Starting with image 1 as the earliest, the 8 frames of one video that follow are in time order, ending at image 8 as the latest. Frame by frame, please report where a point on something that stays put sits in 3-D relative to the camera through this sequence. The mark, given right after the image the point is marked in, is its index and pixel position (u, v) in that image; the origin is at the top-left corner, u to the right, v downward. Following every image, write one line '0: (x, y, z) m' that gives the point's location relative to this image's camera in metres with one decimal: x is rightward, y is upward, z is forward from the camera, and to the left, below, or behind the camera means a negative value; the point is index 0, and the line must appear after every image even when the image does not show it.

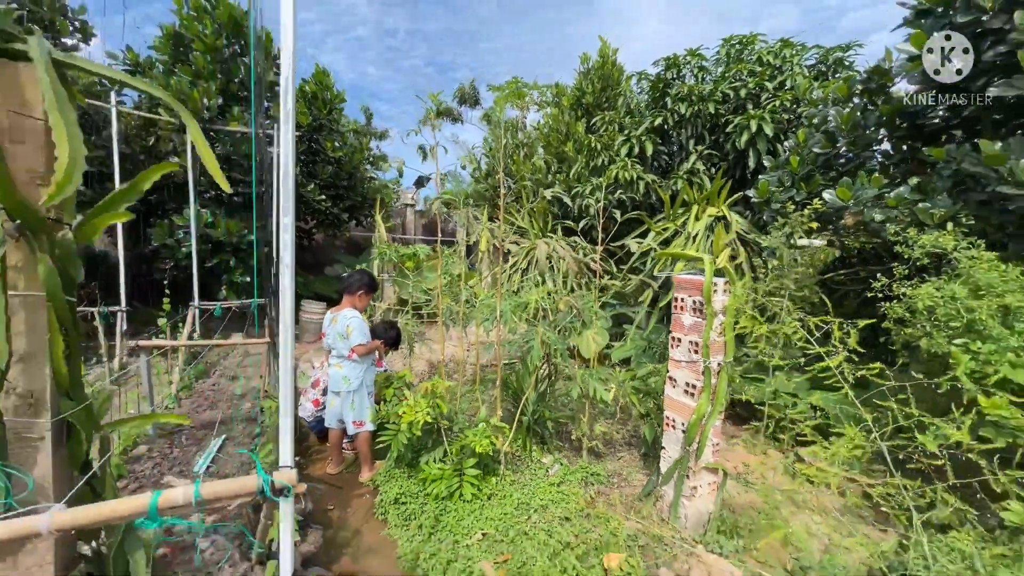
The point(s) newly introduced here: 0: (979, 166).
0: (+2.4, +0.6, +2.3) m
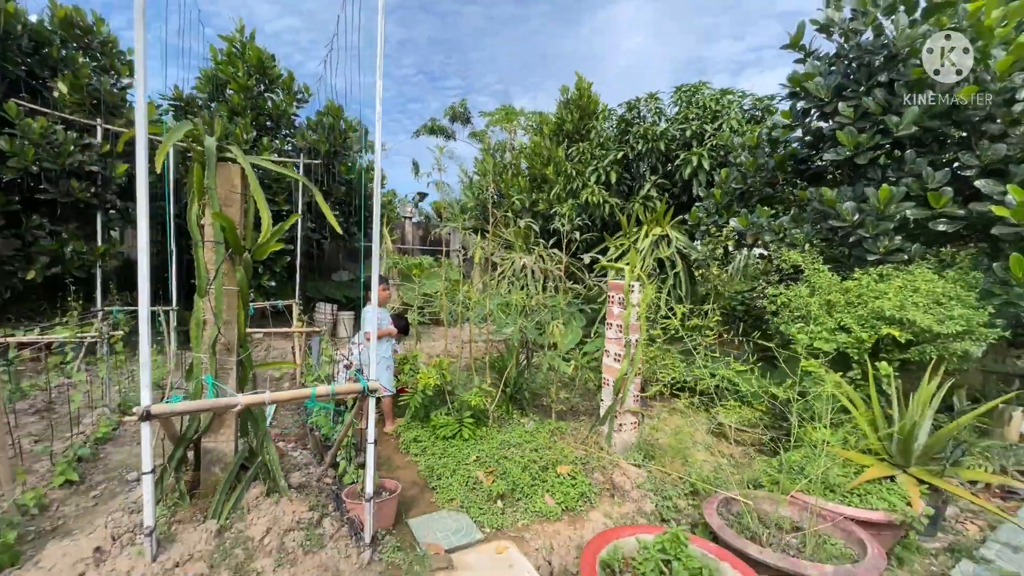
0: (+2.3, +0.6, +3.2) m
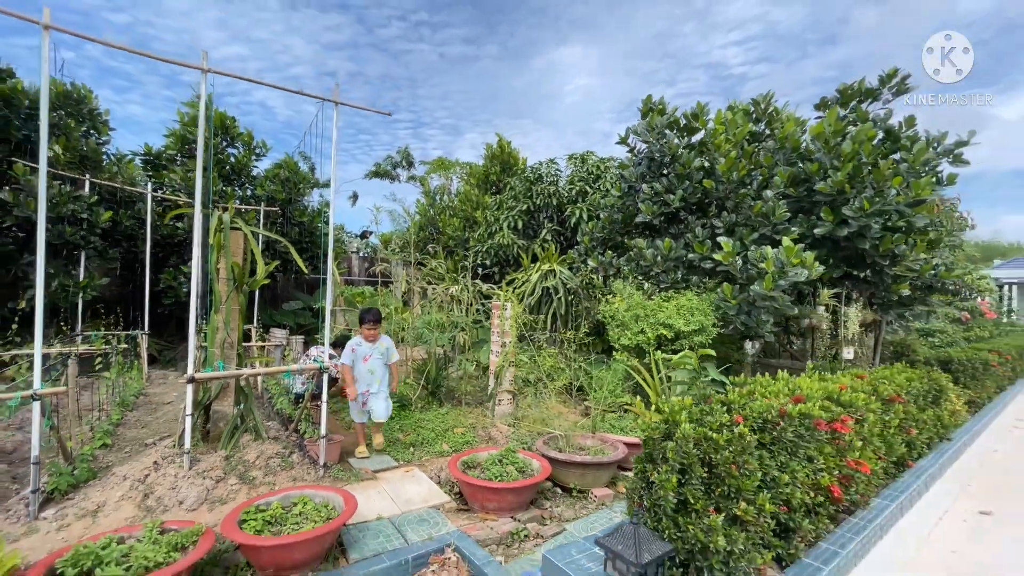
0: (+1.4, +0.4, +4.8) m
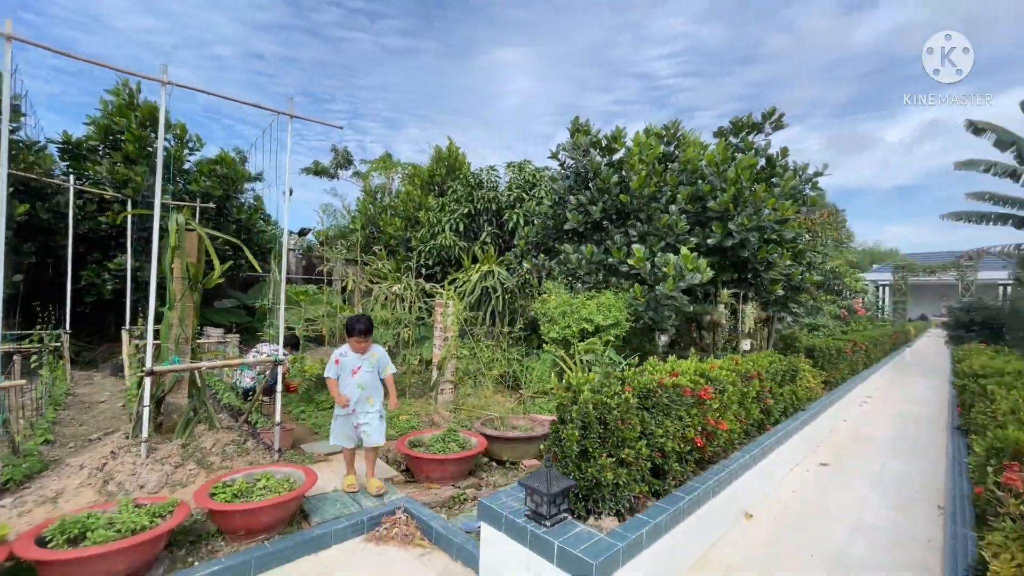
0: (+0.7, +0.4, +5.5) m
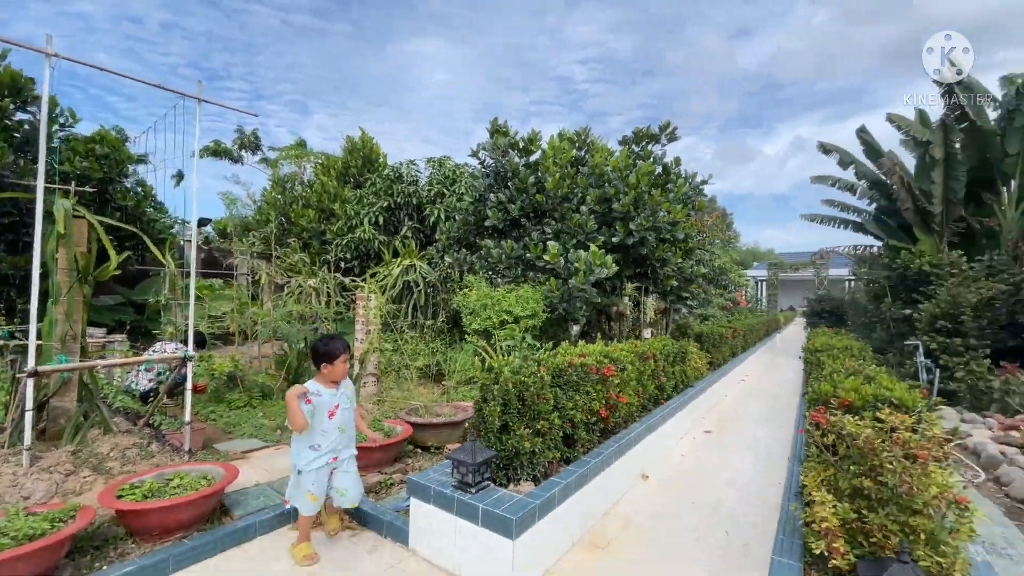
0: (-0.3, +0.5, +5.7) m
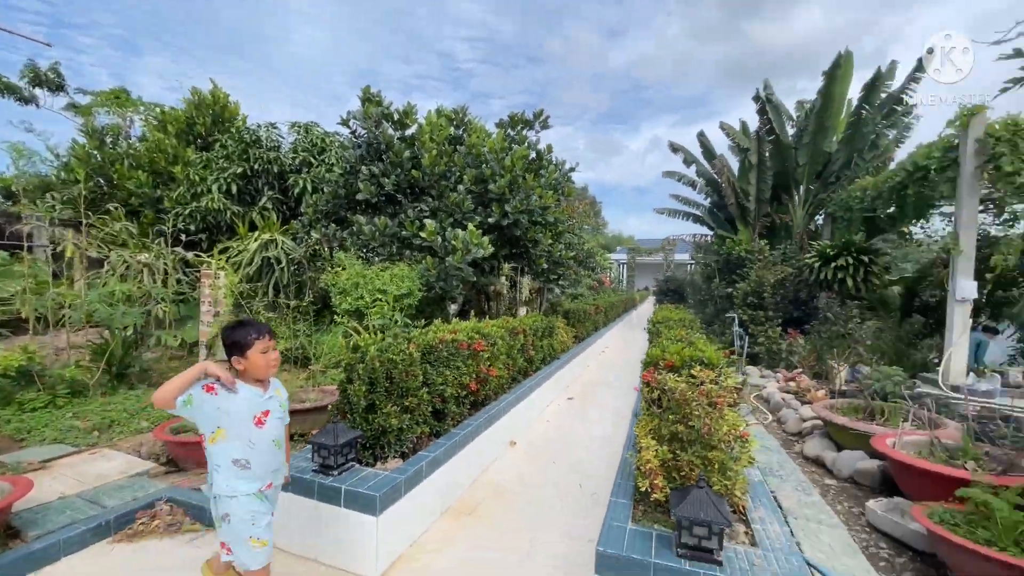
0: (-1.9, +0.8, +5.4) m
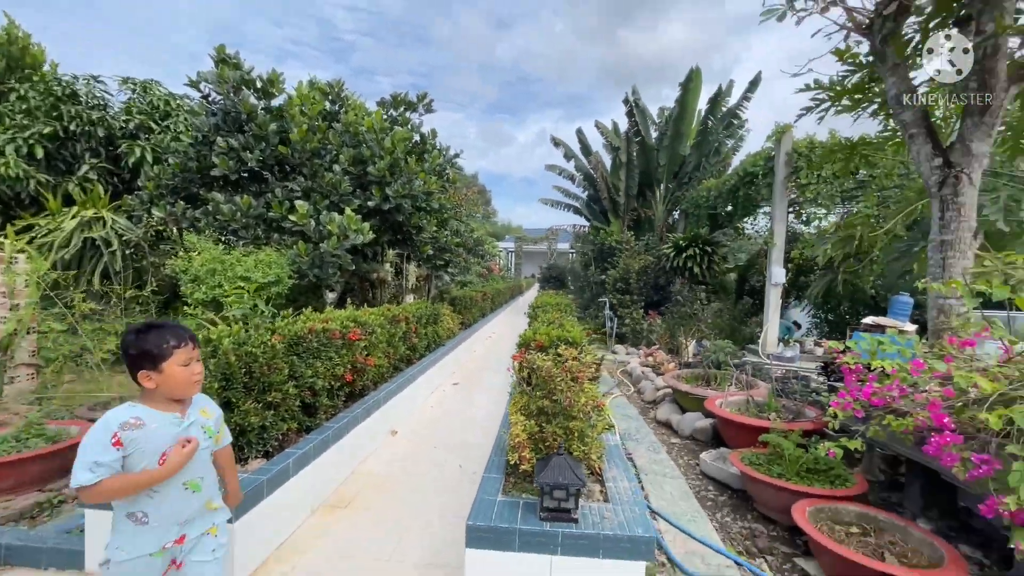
0: (-3.3, +0.9, +4.8) m
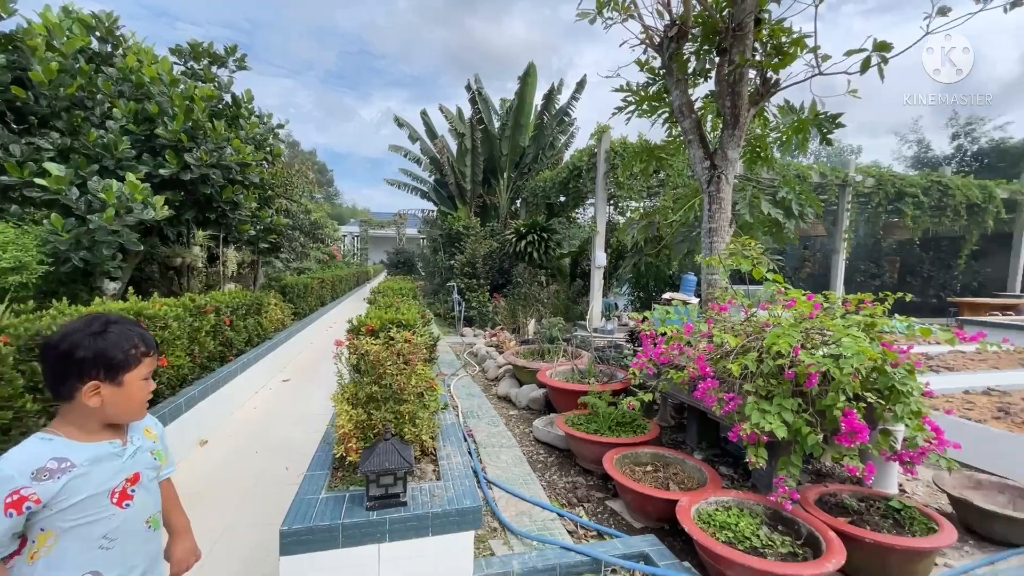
0: (-4.8, +1.0, +3.3) m
